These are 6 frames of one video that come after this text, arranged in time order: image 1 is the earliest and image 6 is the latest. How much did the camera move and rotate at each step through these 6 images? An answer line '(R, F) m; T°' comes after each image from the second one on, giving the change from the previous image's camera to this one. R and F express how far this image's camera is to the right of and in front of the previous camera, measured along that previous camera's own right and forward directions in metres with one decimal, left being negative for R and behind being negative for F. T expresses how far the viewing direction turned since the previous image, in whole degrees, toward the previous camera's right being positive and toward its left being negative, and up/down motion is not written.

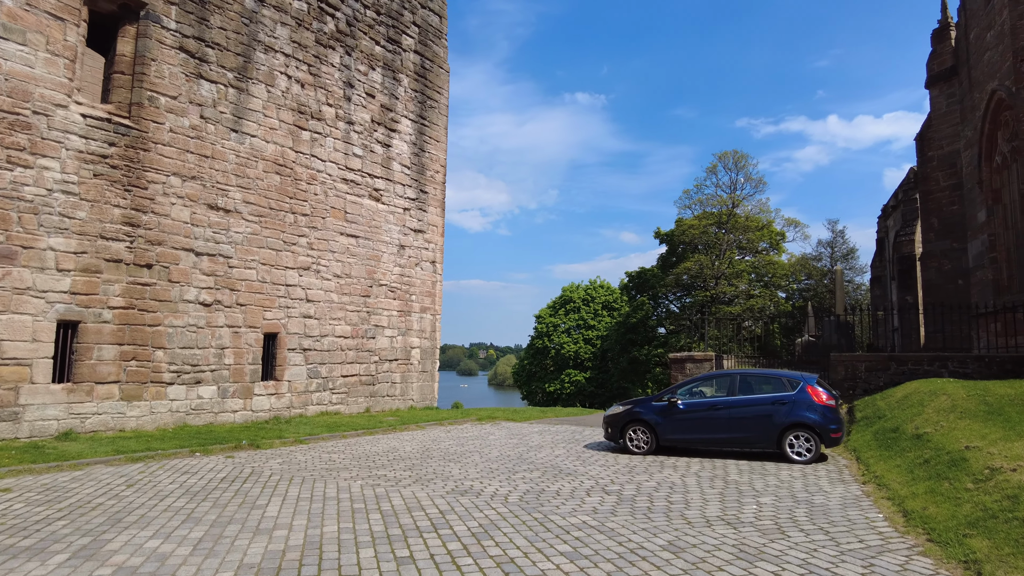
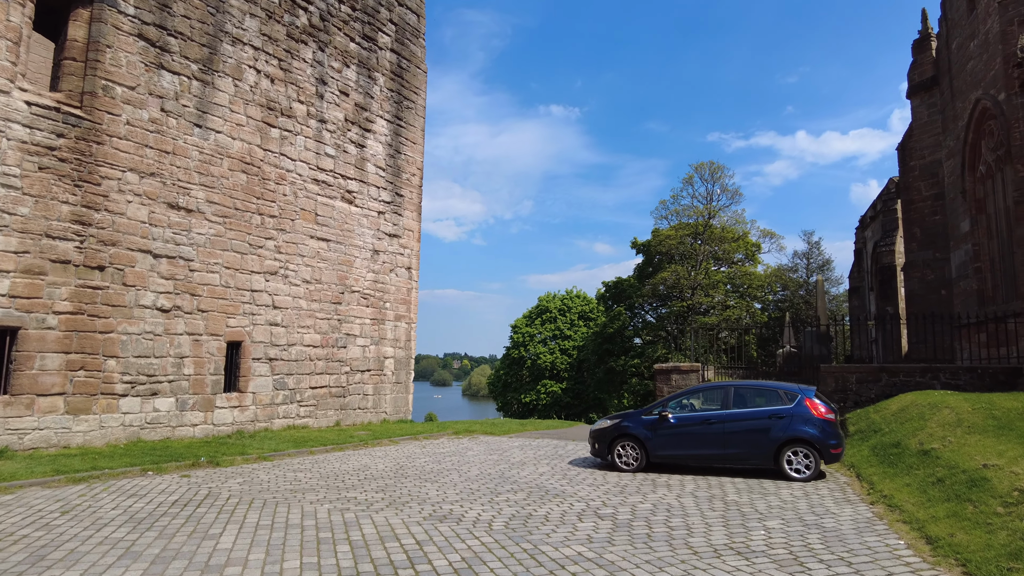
(-0.1, +0.5) m; +2°
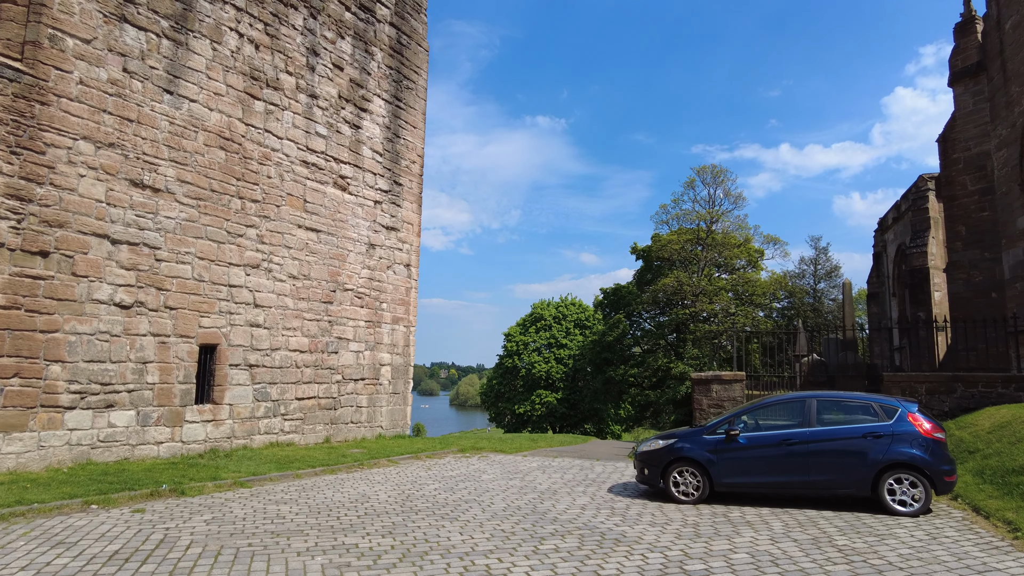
(-0.5, +1.5) m; +1°
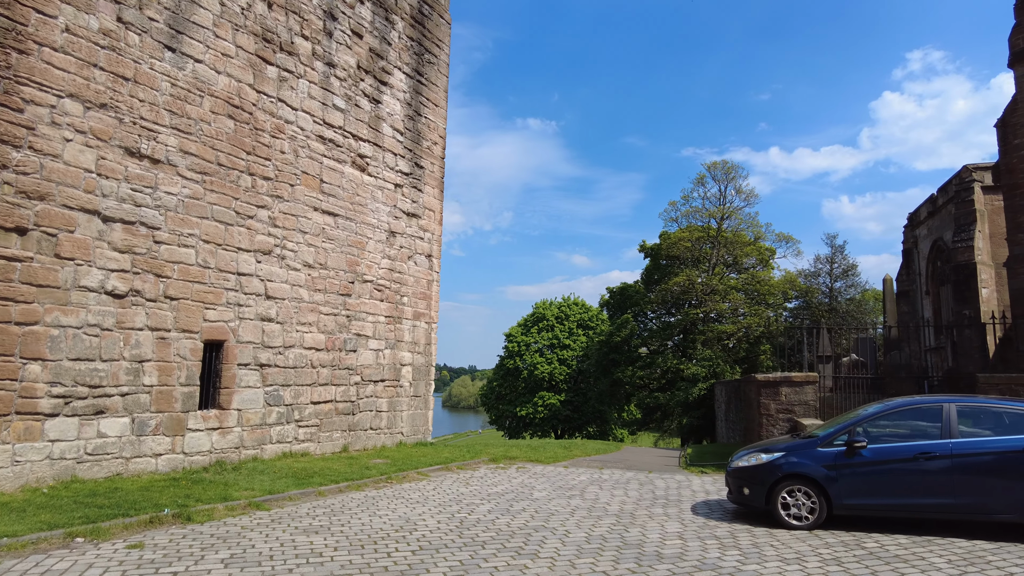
(-0.8, +1.2) m; +1°
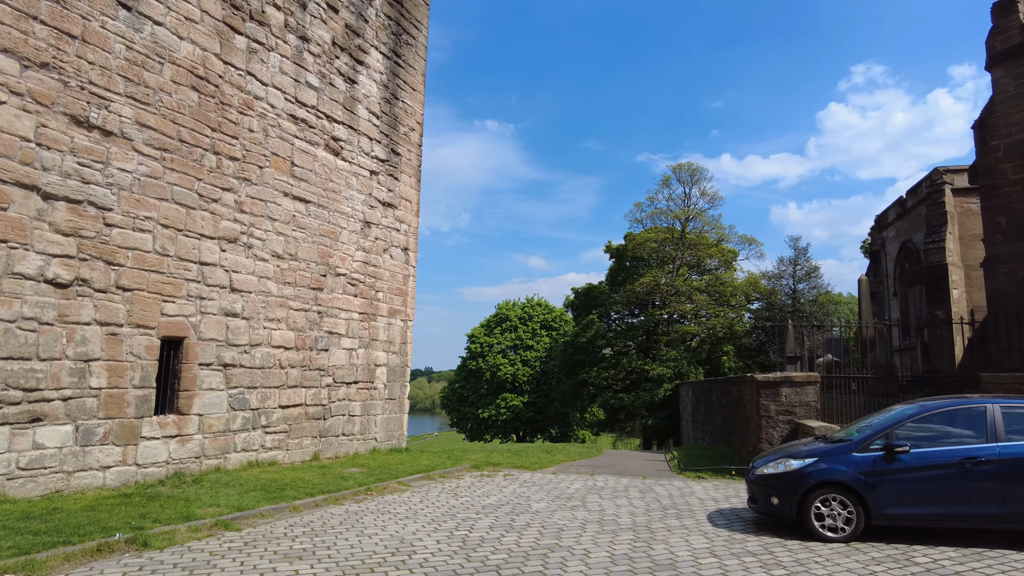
(-0.5, +0.7) m; +4°
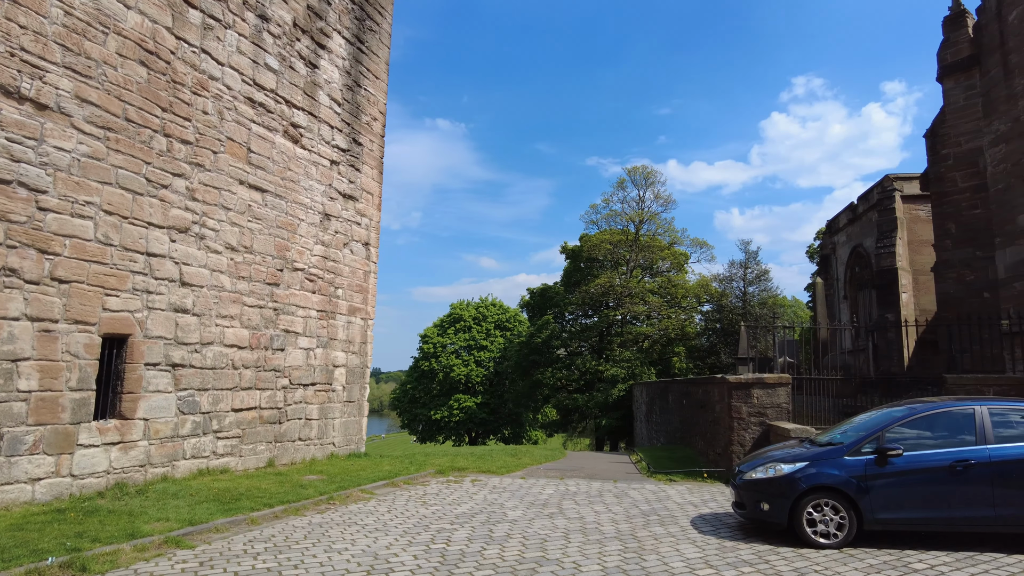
(-0.3, +0.3) m; +5°
